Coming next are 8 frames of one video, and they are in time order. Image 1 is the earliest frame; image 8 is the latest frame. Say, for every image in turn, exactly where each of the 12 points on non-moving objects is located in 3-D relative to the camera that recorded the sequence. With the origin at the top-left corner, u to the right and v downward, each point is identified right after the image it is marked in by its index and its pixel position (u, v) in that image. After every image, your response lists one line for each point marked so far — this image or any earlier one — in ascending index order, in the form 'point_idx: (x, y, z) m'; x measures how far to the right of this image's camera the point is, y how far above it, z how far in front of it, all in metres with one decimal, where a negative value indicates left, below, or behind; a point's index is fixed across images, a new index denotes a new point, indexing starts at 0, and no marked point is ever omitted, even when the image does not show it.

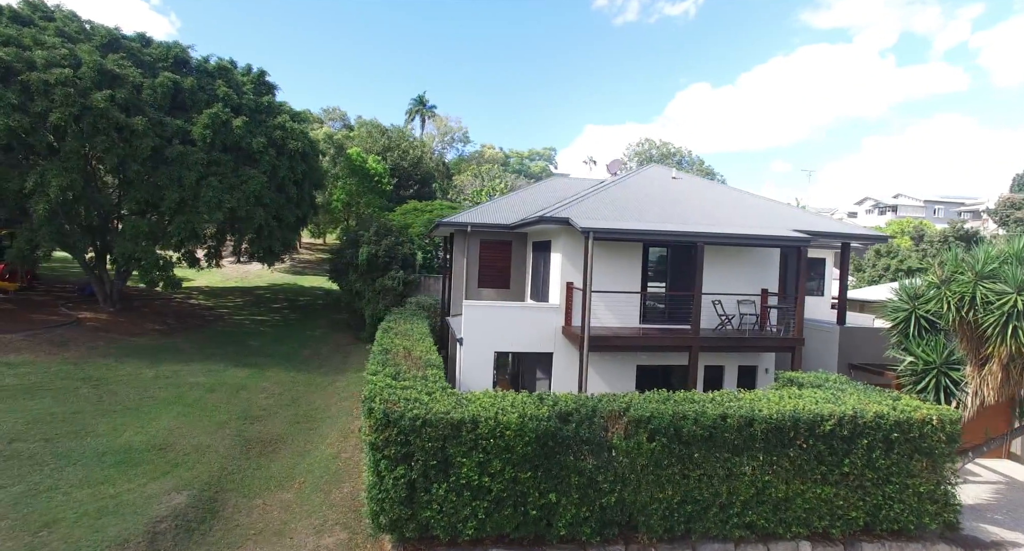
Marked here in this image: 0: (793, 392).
0: (+4.8, -2.0, +9.8) m
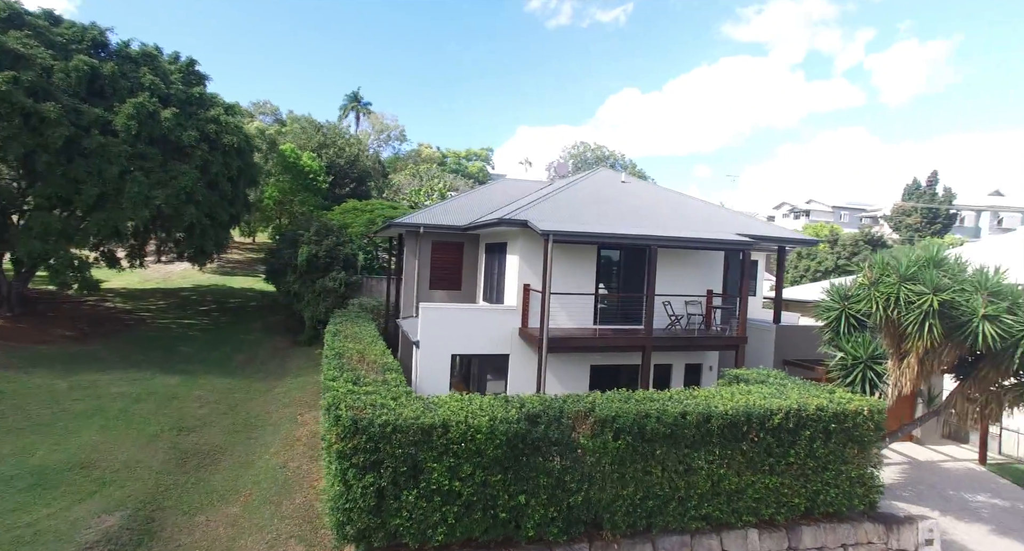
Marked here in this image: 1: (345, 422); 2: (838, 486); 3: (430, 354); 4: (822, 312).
0: (+4.1, -2.0, +10.3) m
1: (-2.1, -1.9, +7.4) m
2: (+5.5, -3.5, +9.7) m
3: (-1.7, -1.7, +12.0) m
4: (+6.5, -0.7, +12.1) m
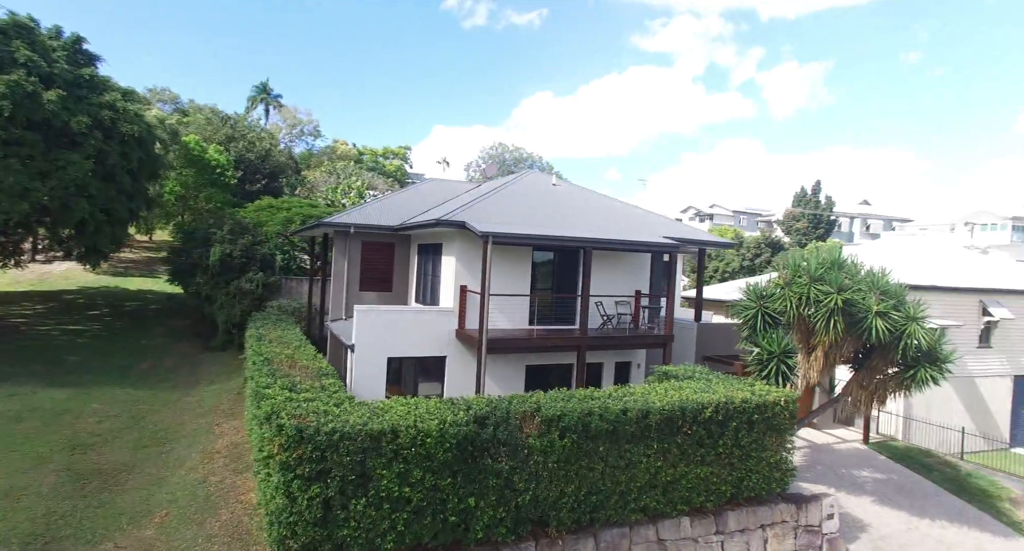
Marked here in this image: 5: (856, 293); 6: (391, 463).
0: (+3.0, -2.0, +10.9) m
1: (-2.7, -1.9, +7.0) m
2: (+4.5, -3.6, +10.5) m
3: (-3.0, -1.7, +11.7) m
4: (+5.1, -0.8, +12.9) m
5: (+6.9, -0.4, +11.4) m
6: (-1.6, -2.4, +7.5) m
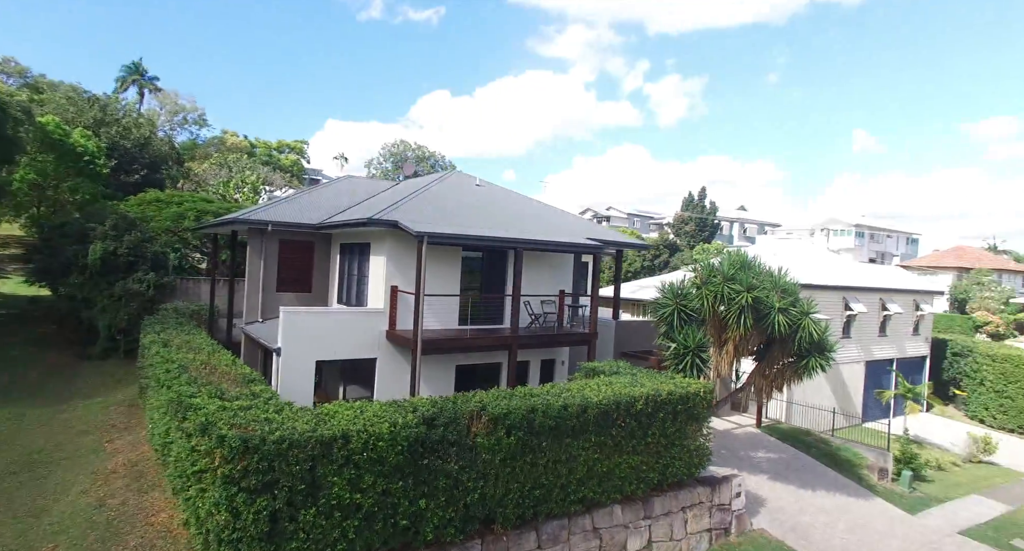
0: (+1.8, -2.0, +11.4) m
1: (-3.2, -1.9, +6.6) m
2: (+3.3, -3.6, +11.3) m
3: (-4.3, -1.7, +11.2) m
4: (+3.5, -0.8, +13.8) m
5: (+5.5, -0.4, +12.6) m
6: (-2.1, -2.4, +7.2) m
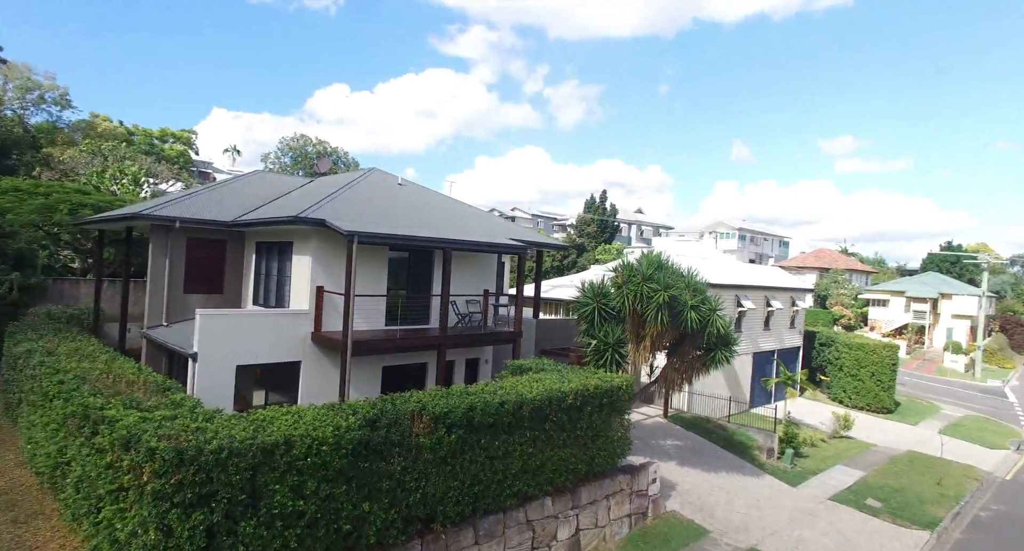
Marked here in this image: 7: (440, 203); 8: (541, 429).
0: (+0.4, -2.0, +11.8) m
1: (-3.7, -1.9, +6.2) m
2: (+1.9, -3.6, +11.9) m
3: (-5.5, -1.7, +10.5) m
4: (+1.7, -0.8, +14.4) m
5: (+3.9, -0.3, +13.5) m
6: (-2.8, -2.4, +7.0) m
7: (-2.1, +2.1, +16.7) m
8: (+0.5, -2.7, +10.3) m
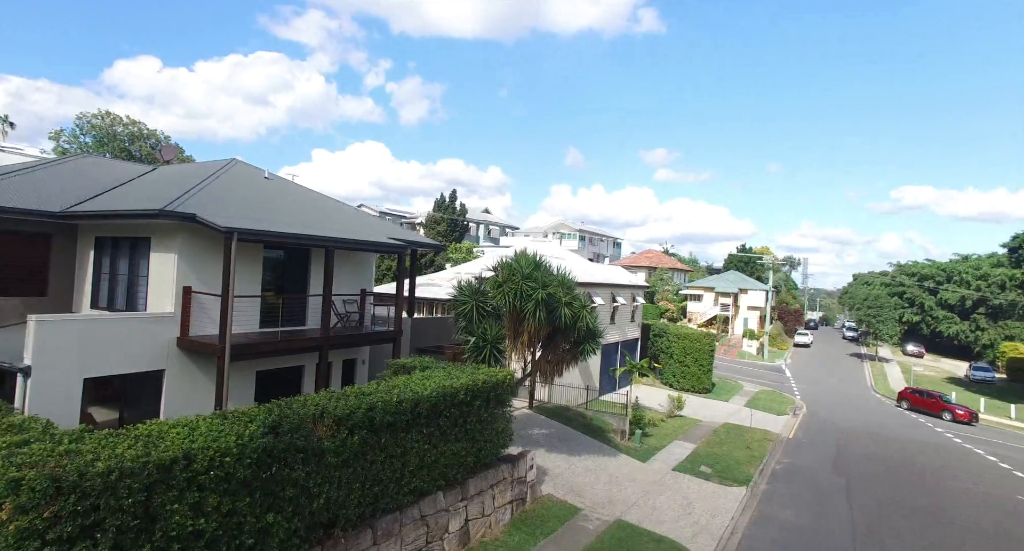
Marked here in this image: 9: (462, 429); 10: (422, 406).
0: (-1.9, -2.0, +11.9) m
1: (-4.4, -1.9, +5.4) m
2: (-0.5, -3.5, +12.4) m
3: (-7.3, -1.7, +9.1) m
4: (-1.4, -0.7, +14.8) m
5: (+1.0, -0.3, +14.5) m
6: (-3.7, -2.4, +6.5) m
7: (-5.6, +2.1, +16.0) m
8: (-1.4, -2.7, +10.5) m
9: (-1.0, -3.0, +11.4) m
10: (-1.6, -2.3, +10.1) m
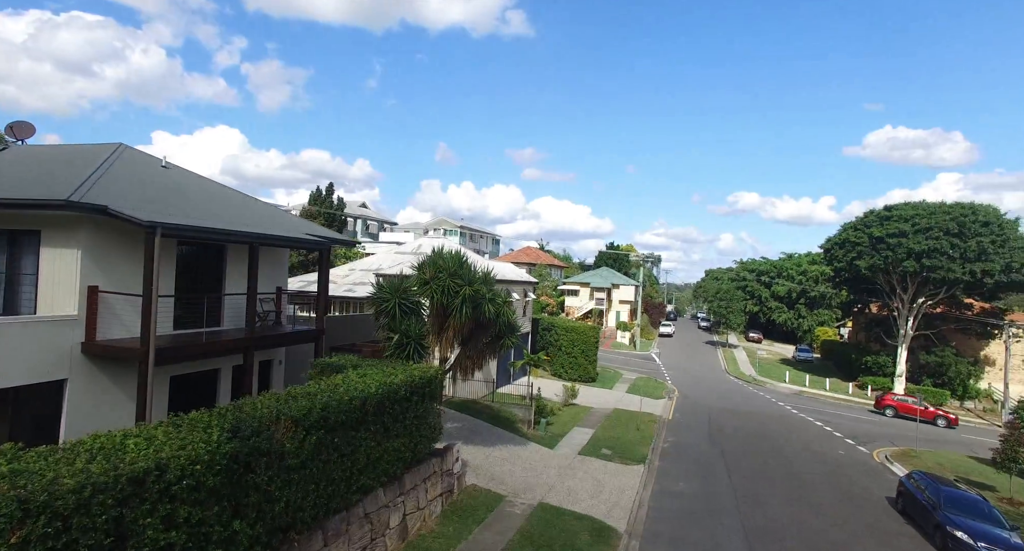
0: (-3.2, -2.0, +11.8) m
1: (-4.2, -1.9, +4.9) m
2: (-1.9, -3.5, +12.6) m
3: (-7.8, -1.7, +7.9) m
4: (-3.3, -0.7, +14.7) m
5: (-1.0, -0.2, +14.9) m
6: (-3.7, -2.4, +6.1) m
7: (-7.8, +2.2, +14.9) m
8: (-2.4, -2.7, +10.5) m
9: (-2.2, -3.0, +11.5) m
10: (-2.5, -2.2, +10.1) m
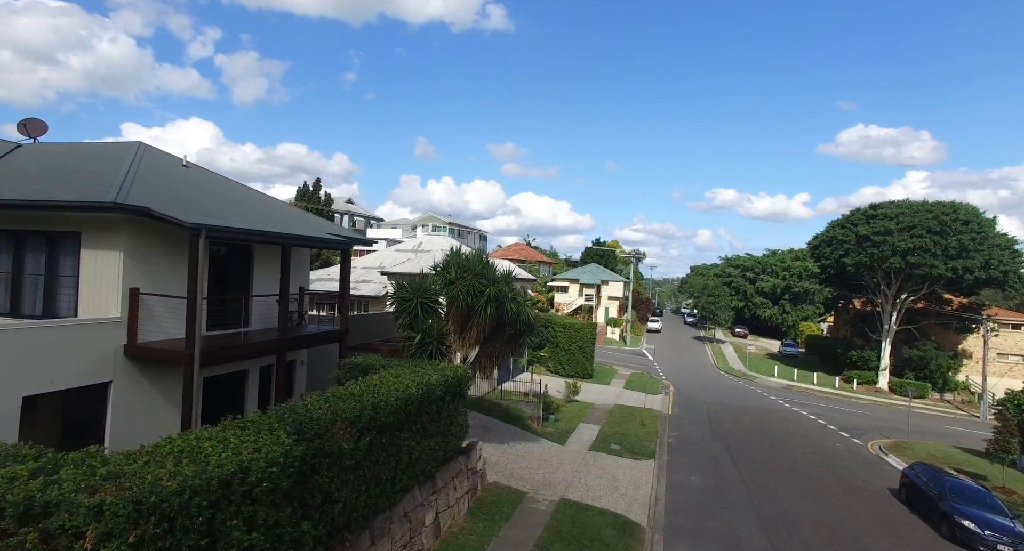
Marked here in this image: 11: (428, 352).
0: (-2.5, -2.0, +11.9) m
1: (-3.3, -2.0, +5.0) m
2: (-1.3, -3.5, +12.7) m
3: (-7.0, -1.7, +7.8) m
4: (-2.8, -0.7, +14.7) m
5: (-0.4, -0.2, +15.1) m
6: (-2.9, -2.5, +6.1) m
7: (-7.2, +2.2, +14.8) m
8: (-1.7, -2.7, +10.7) m
9: (-1.5, -3.0, +11.6) m
10: (-1.8, -2.3, +10.2) m
11: (-2.0, -1.9, +14.4) m
